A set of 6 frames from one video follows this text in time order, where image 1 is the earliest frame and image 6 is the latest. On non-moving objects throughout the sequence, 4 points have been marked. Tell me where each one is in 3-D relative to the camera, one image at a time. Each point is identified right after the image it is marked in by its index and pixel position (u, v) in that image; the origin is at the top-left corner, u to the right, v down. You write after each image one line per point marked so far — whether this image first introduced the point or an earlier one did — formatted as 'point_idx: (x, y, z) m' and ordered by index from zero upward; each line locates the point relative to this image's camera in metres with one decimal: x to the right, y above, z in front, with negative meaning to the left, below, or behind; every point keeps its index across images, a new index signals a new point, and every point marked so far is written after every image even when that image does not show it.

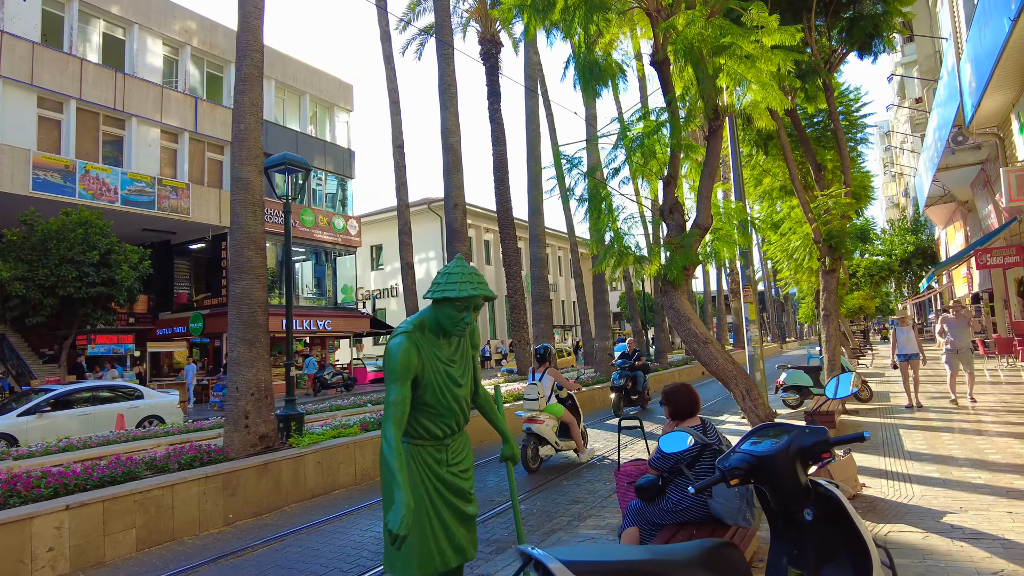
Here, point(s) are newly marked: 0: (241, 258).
0: (-3.3, +0.4, +7.9) m
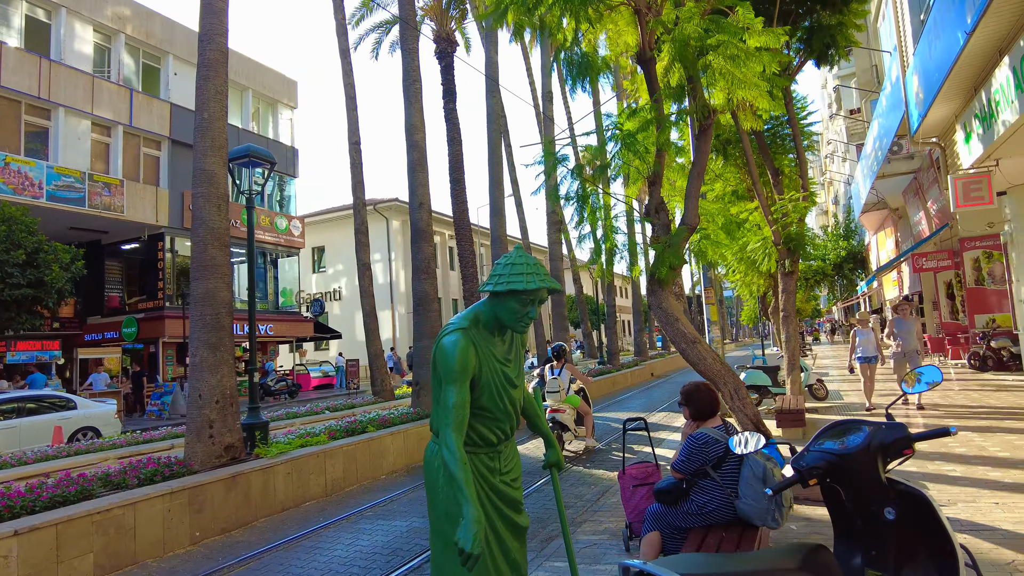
0: (-3.5, +0.4, +7.4) m
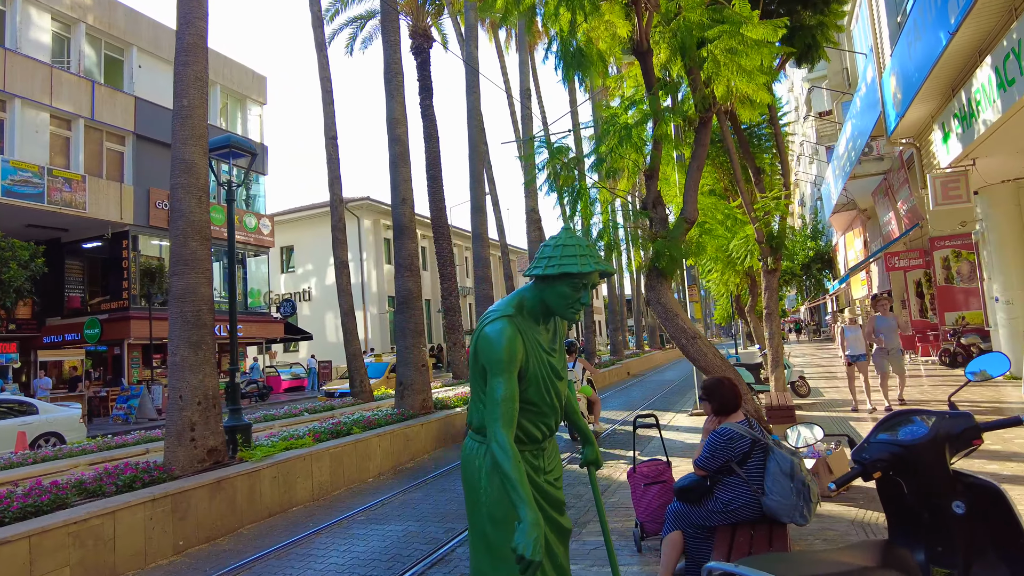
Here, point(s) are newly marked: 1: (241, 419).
0: (-3.5, +0.4, +7.0) m
1: (-3.3, -1.6, +7.8) m
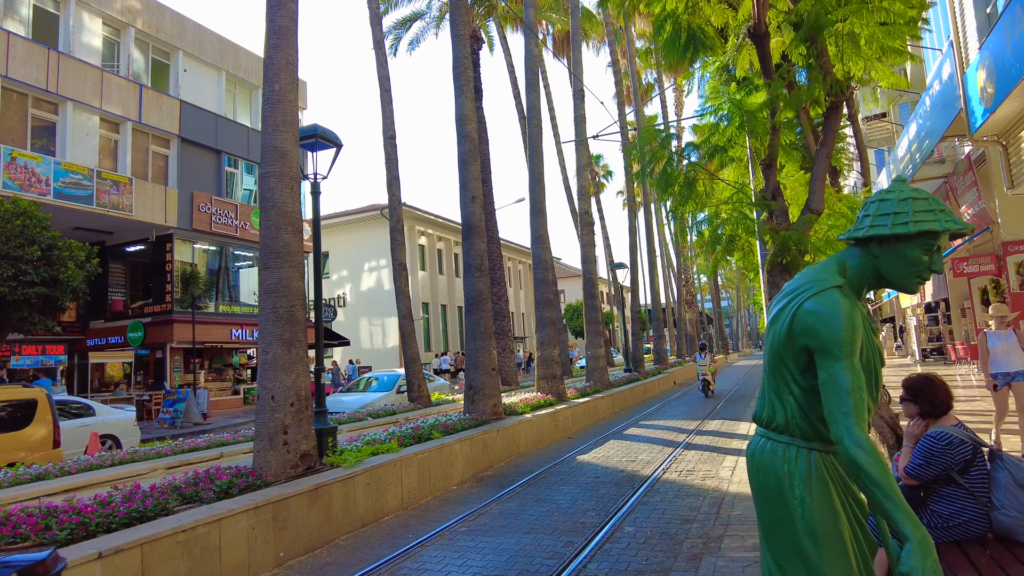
0: (-2.4, +0.5, +6.7) m
1: (-2.1, -1.5, +7.4) m
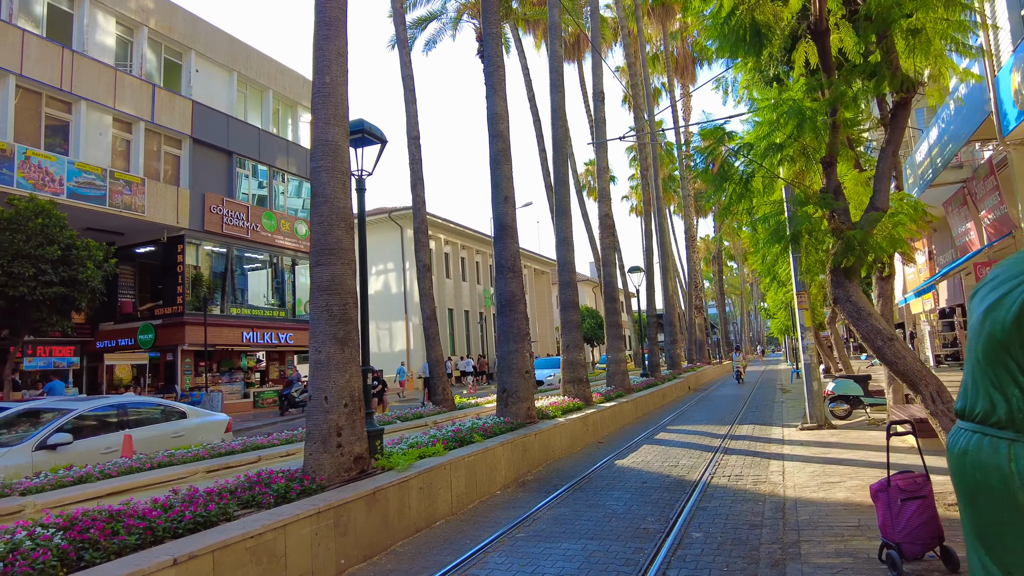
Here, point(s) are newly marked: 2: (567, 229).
0: (-1.8, +0.5, +6.5) m
1: (-1.6, -1.5, +7.2) m
2: (+1.2, +1.3, +14.4) m
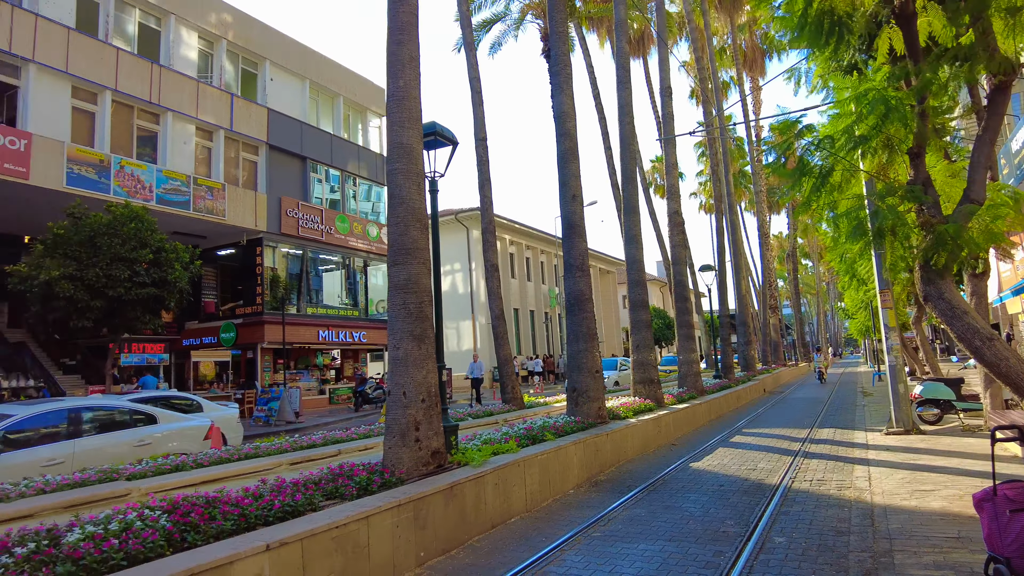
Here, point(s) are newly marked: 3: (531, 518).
0: (-1.1, +0.5, +6.6) m
1: (-0.7, -1.5, +7.4) m
2: (+2.7, +1.3, +14.3) m
3: (+0.2, -2.4, +6.8) m
